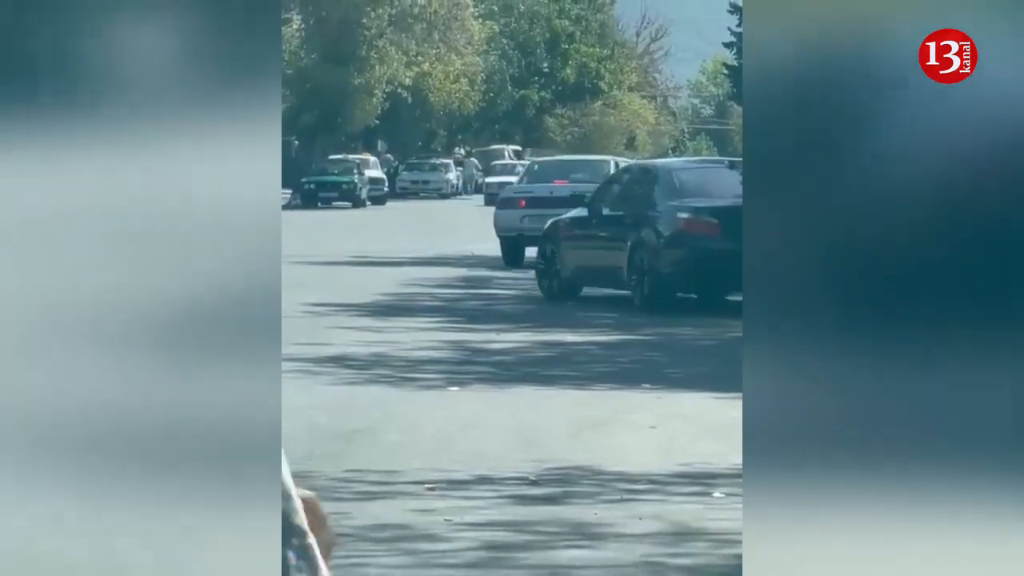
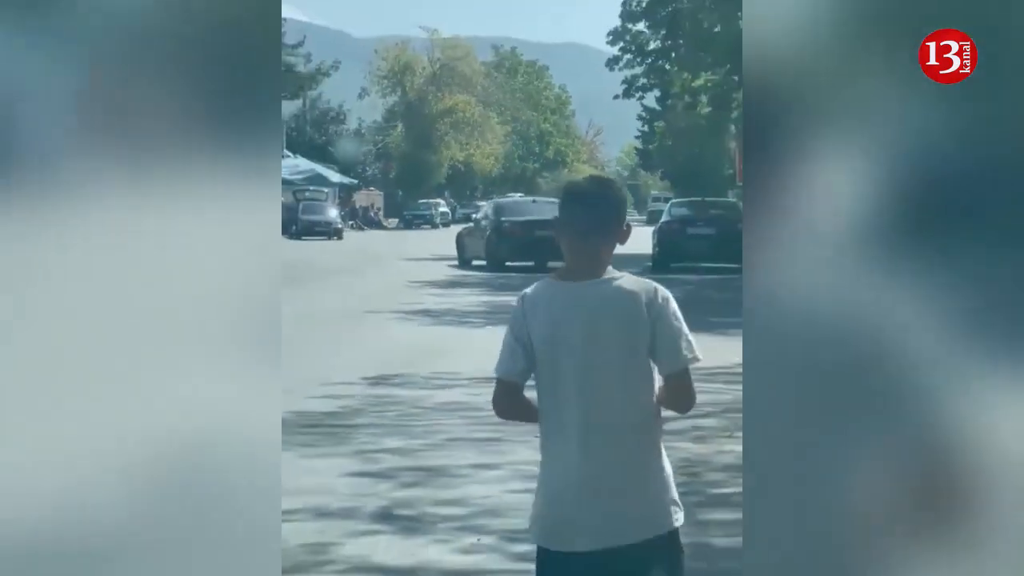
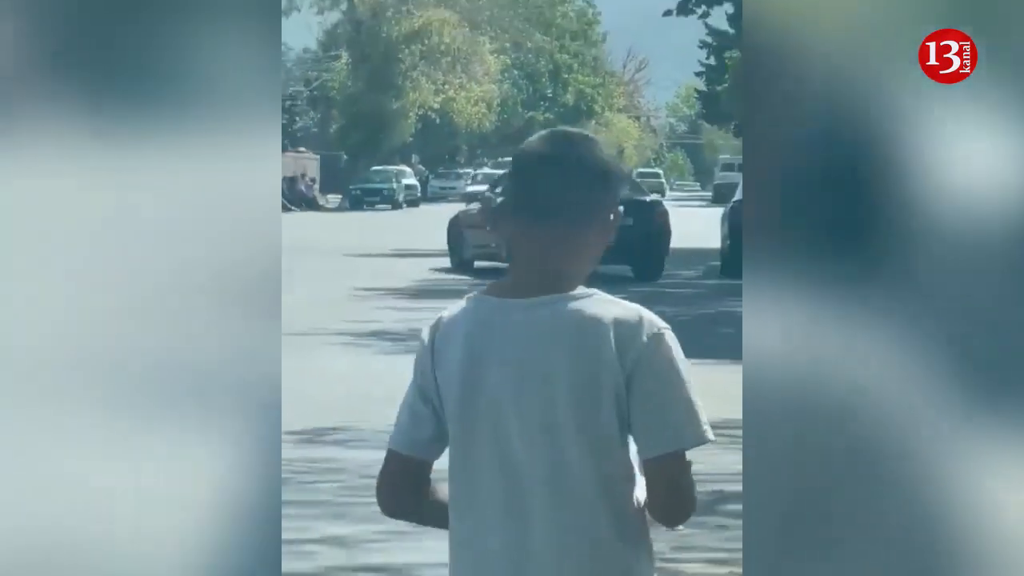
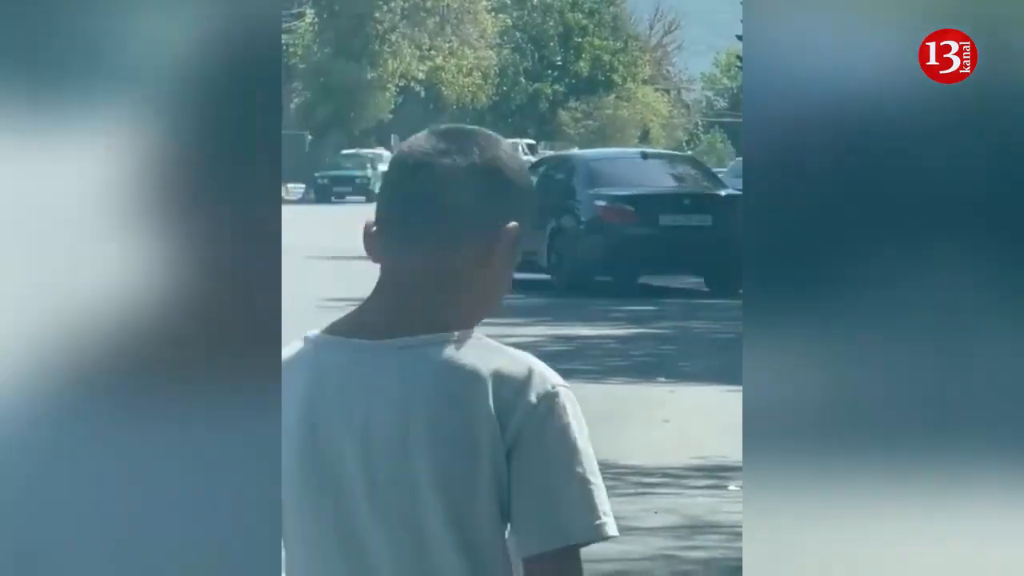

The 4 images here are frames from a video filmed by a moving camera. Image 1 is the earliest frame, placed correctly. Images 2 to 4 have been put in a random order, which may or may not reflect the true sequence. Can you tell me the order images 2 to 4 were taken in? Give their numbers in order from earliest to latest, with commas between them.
4, 3, 2
